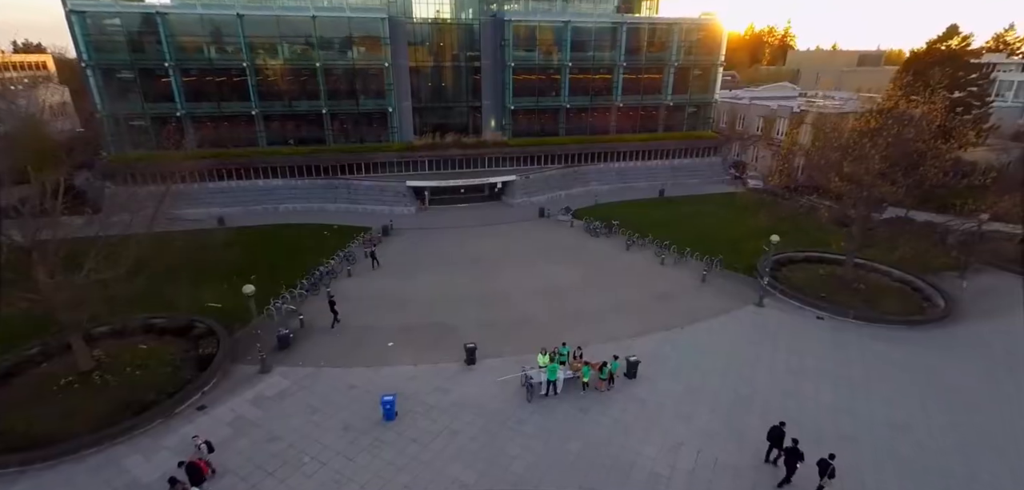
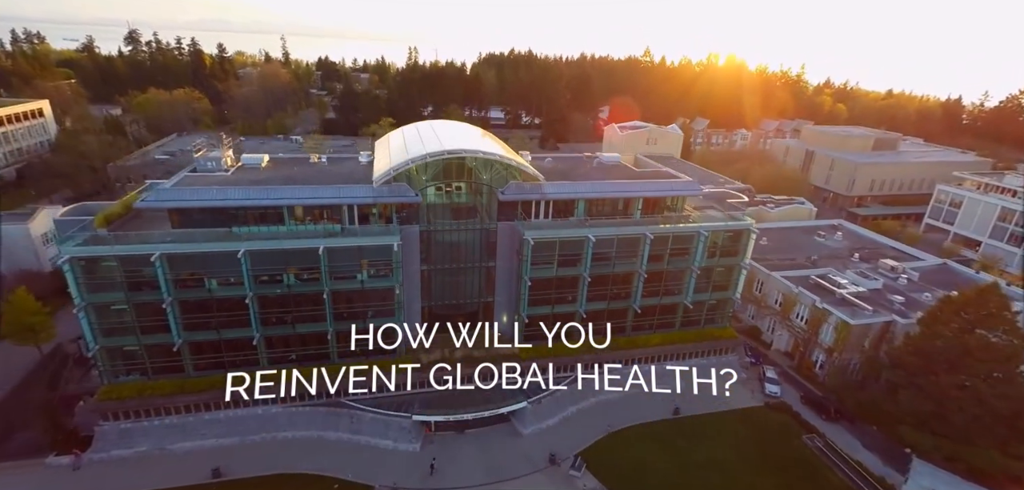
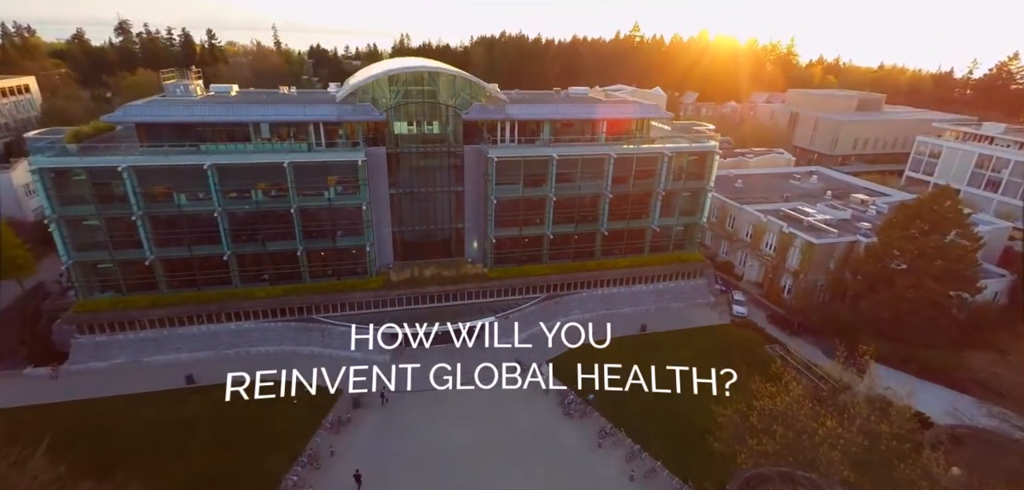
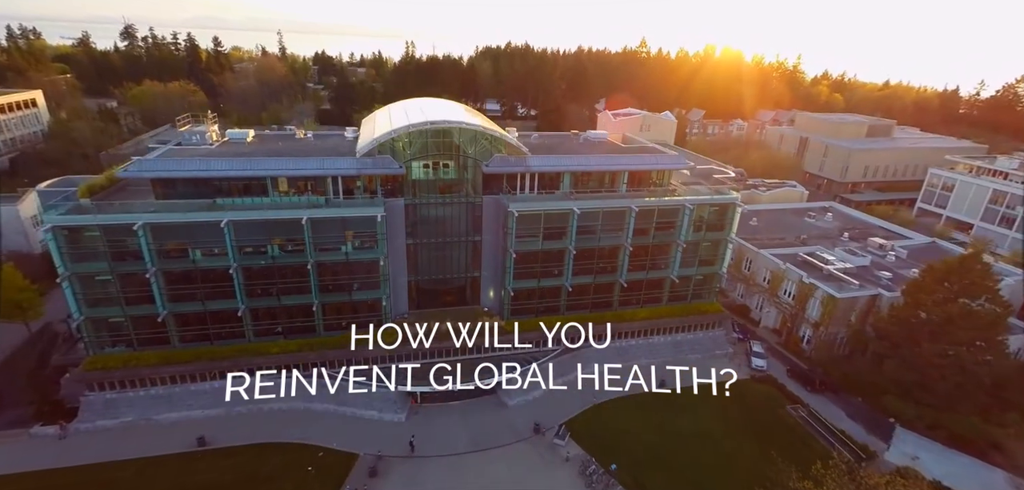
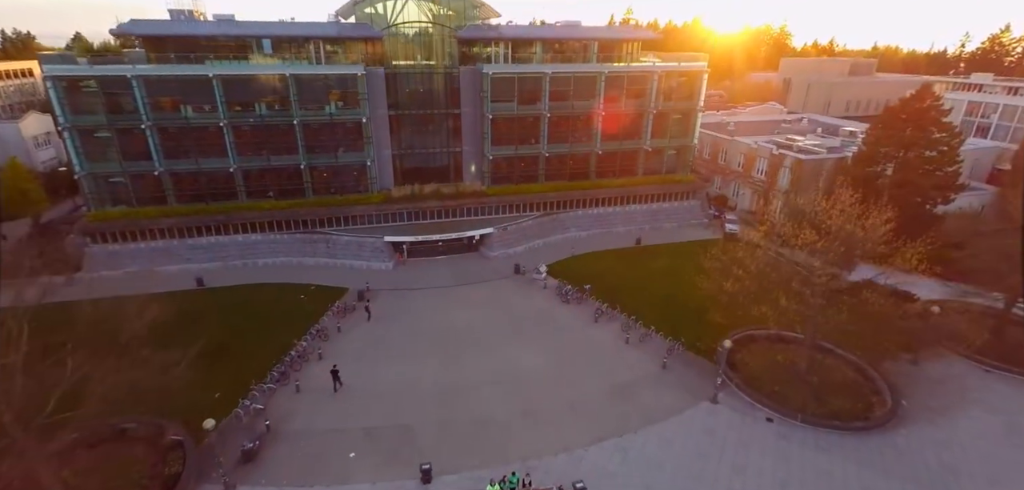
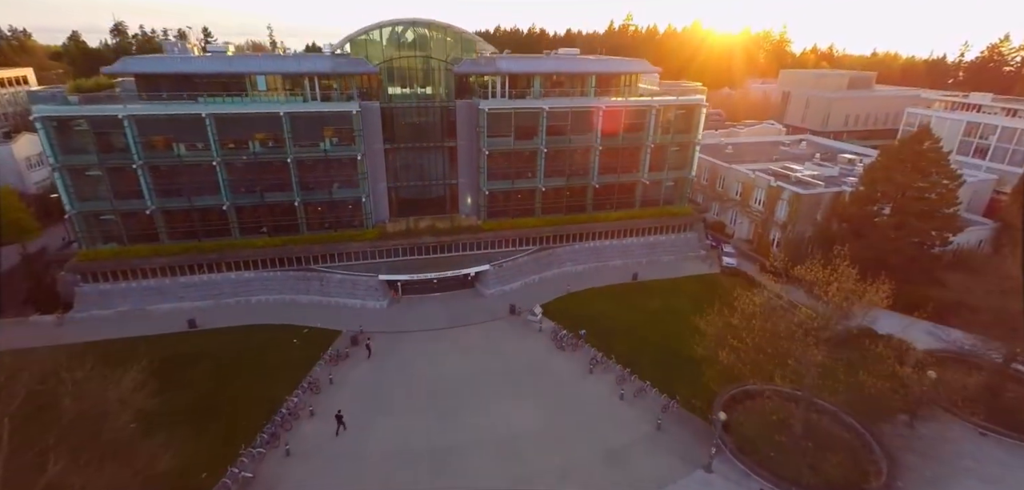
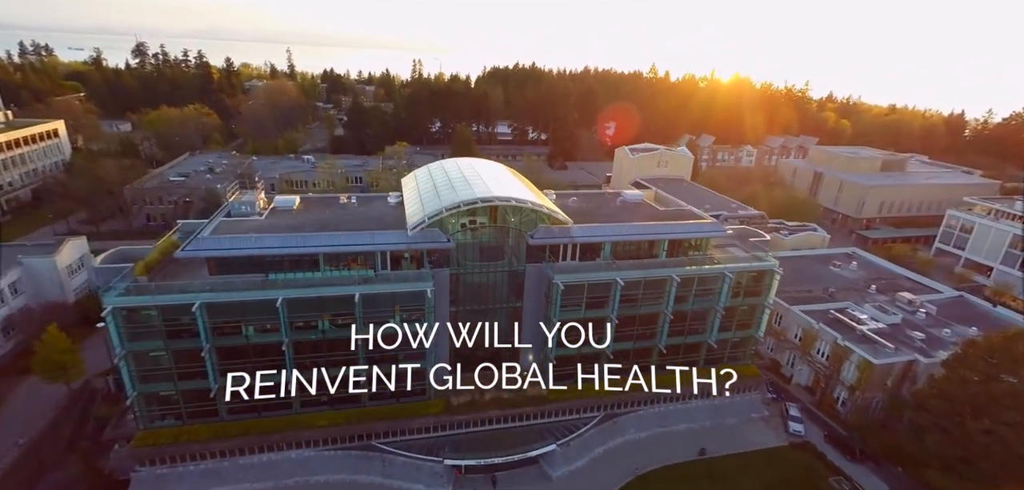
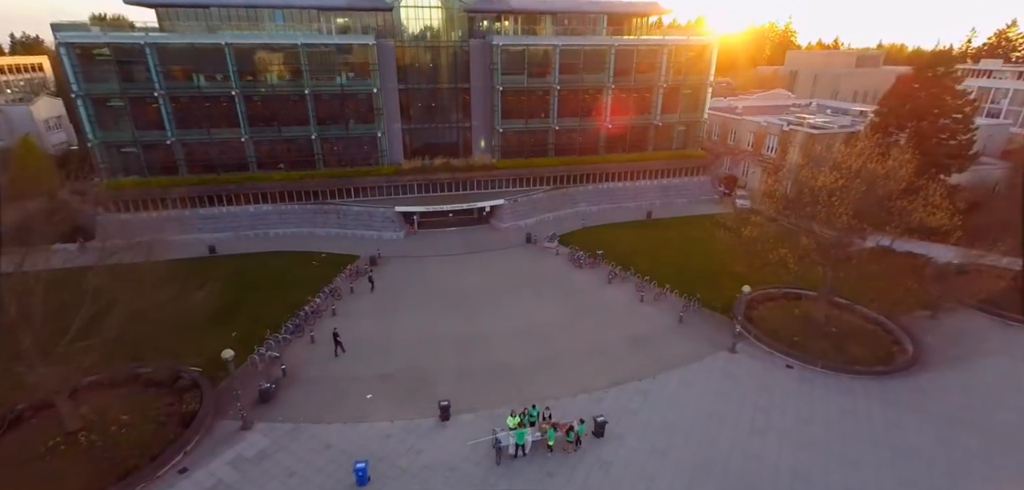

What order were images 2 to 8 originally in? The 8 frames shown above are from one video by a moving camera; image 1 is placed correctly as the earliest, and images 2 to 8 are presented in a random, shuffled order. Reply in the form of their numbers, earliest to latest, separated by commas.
8, 5, 6, 3, 4, 2, 7
